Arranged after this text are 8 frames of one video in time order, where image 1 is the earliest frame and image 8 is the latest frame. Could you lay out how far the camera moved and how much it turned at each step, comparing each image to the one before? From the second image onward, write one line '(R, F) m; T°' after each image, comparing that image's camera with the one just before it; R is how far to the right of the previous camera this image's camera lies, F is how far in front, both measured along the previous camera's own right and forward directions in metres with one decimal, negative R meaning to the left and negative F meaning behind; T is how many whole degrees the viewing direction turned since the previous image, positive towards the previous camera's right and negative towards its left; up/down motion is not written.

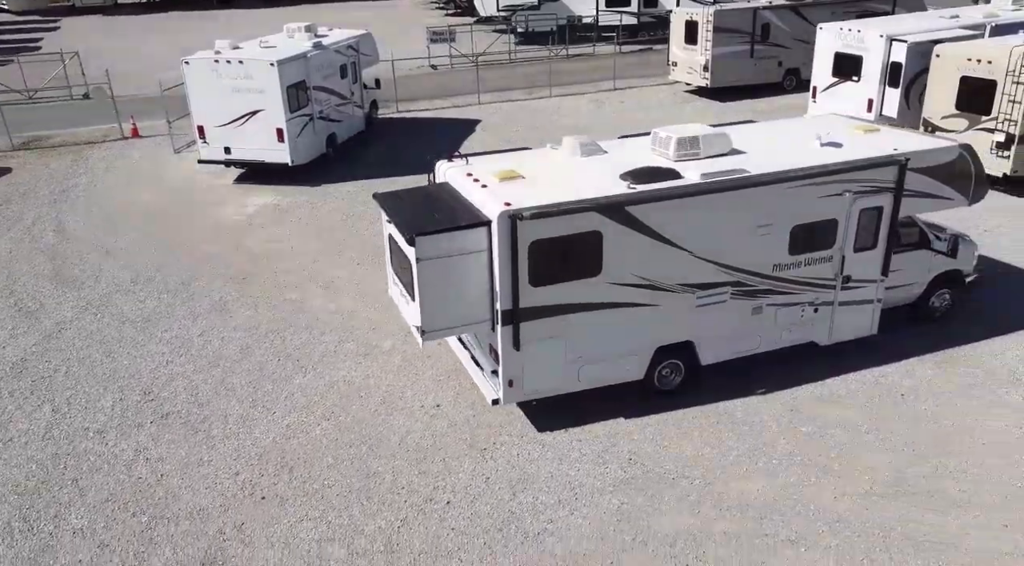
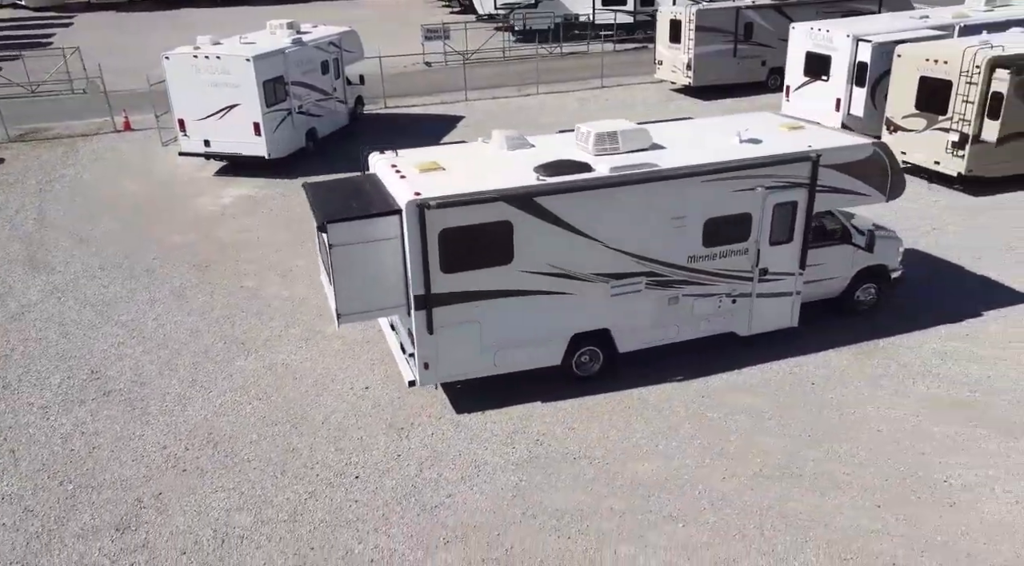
(+1.1, -0.3) m; -1°
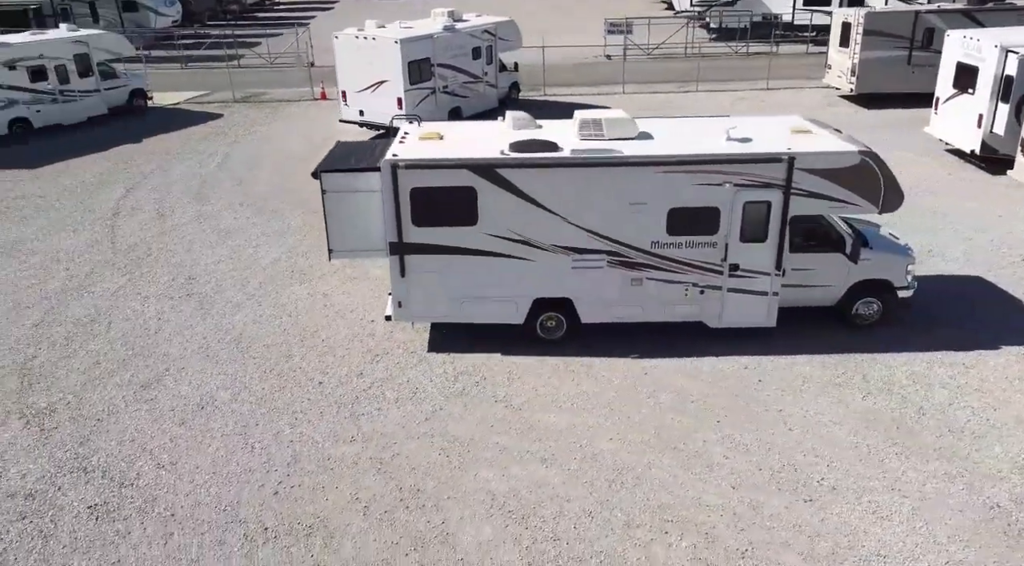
(+3.0, -0.6) m; -16°
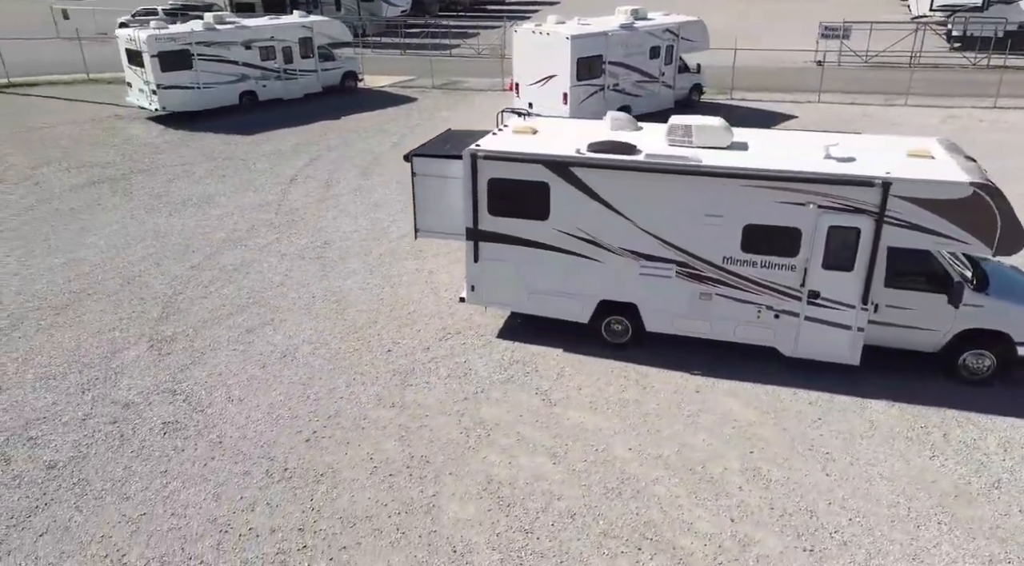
(+1.7, +0.1) m; -16°
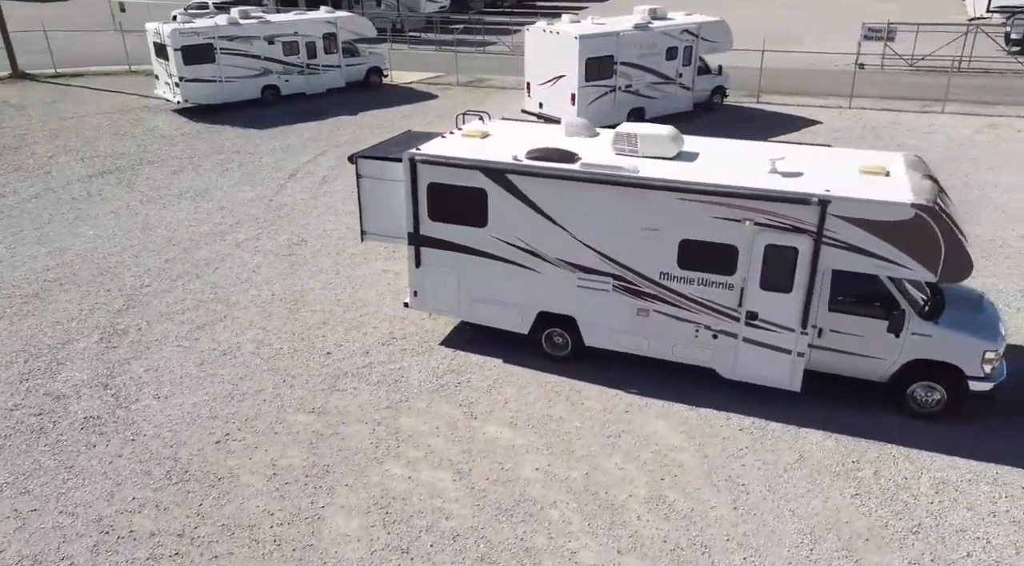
(+1.4, +0.3) m; -4°
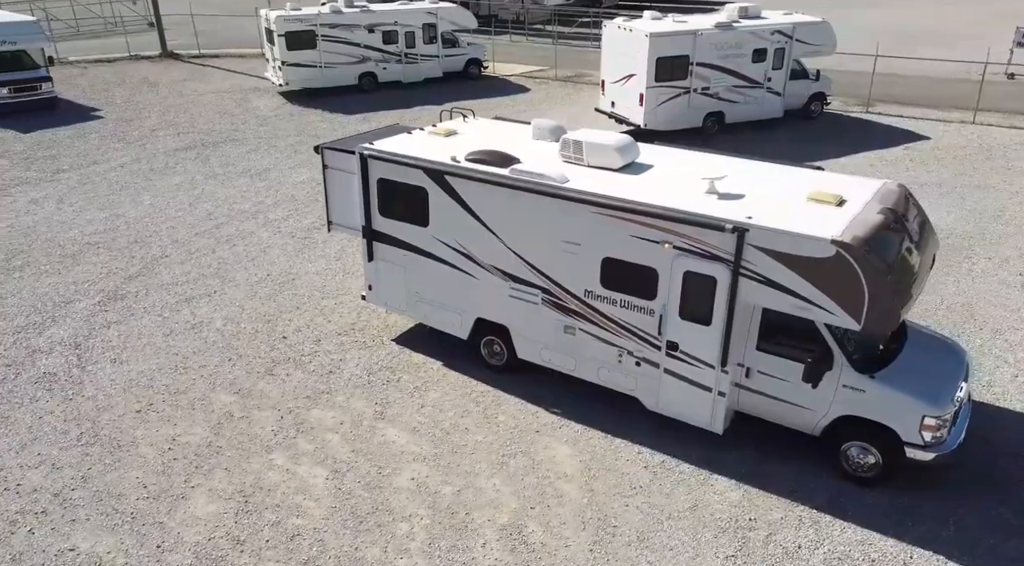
(+2.4, +0.5) m; -11°
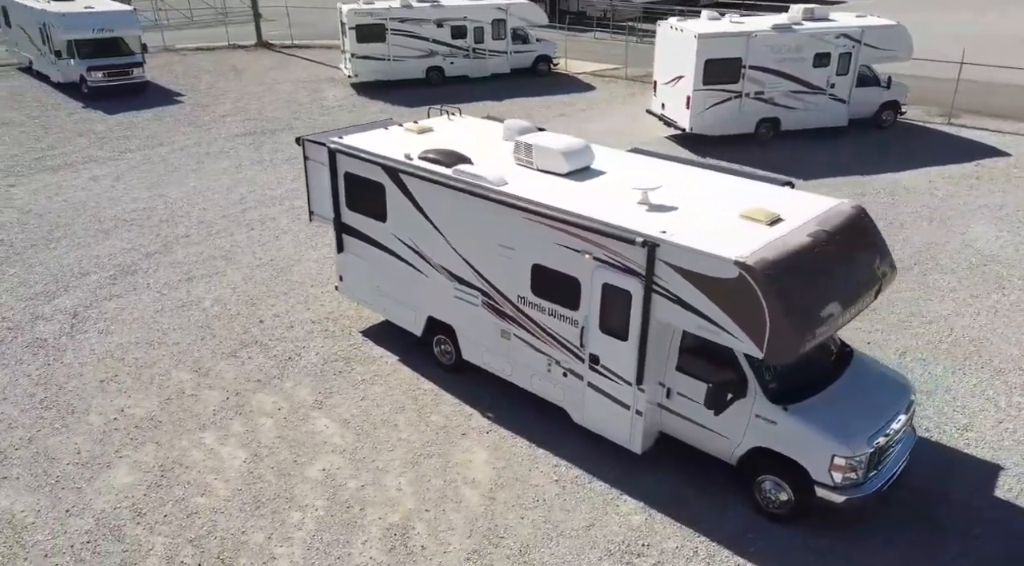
(+1.7, +0.2) m; -8°
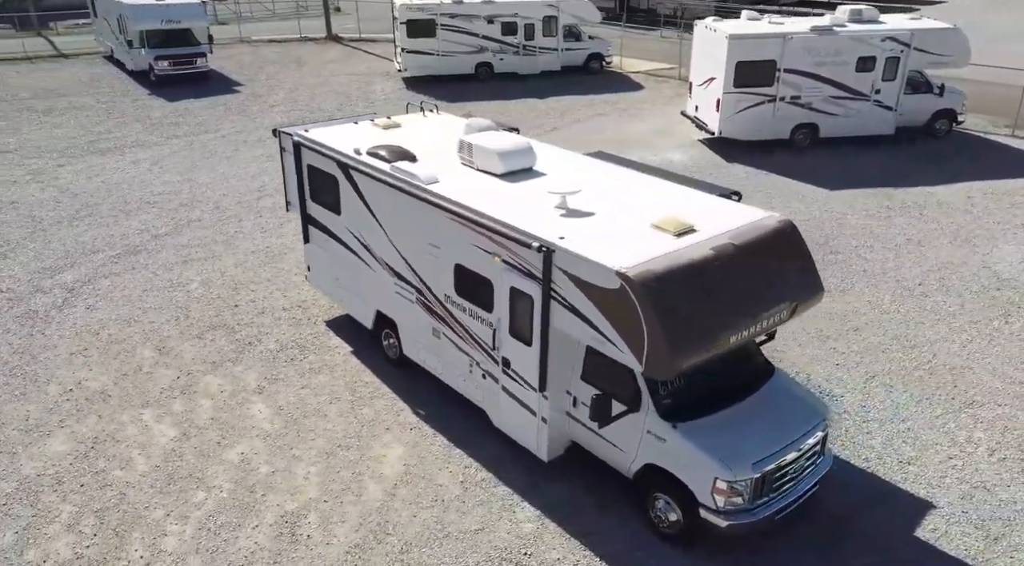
(+1.6, +0.1) m; -6°
